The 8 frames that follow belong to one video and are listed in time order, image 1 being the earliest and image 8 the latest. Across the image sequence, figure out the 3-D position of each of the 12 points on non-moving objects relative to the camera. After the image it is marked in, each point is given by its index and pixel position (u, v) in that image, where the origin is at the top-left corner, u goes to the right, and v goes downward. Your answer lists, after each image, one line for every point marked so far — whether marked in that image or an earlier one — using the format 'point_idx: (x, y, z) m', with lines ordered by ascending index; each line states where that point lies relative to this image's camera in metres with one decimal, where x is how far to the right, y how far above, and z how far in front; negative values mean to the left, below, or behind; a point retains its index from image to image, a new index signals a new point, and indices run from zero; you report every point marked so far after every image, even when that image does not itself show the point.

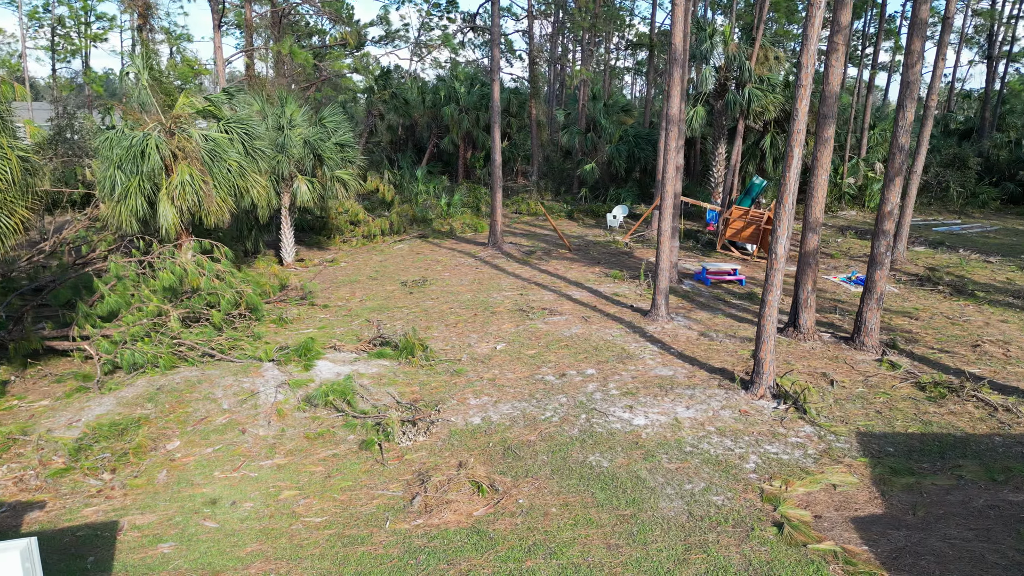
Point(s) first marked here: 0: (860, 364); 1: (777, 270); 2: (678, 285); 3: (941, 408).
0: (+2.7, -0.6, +8.4) m
1: (+1.7, +0.1, +7.1) m
2: (+2.0, 0.0, +12.6) m
3: (+2.8, -0.8, +7.1) m
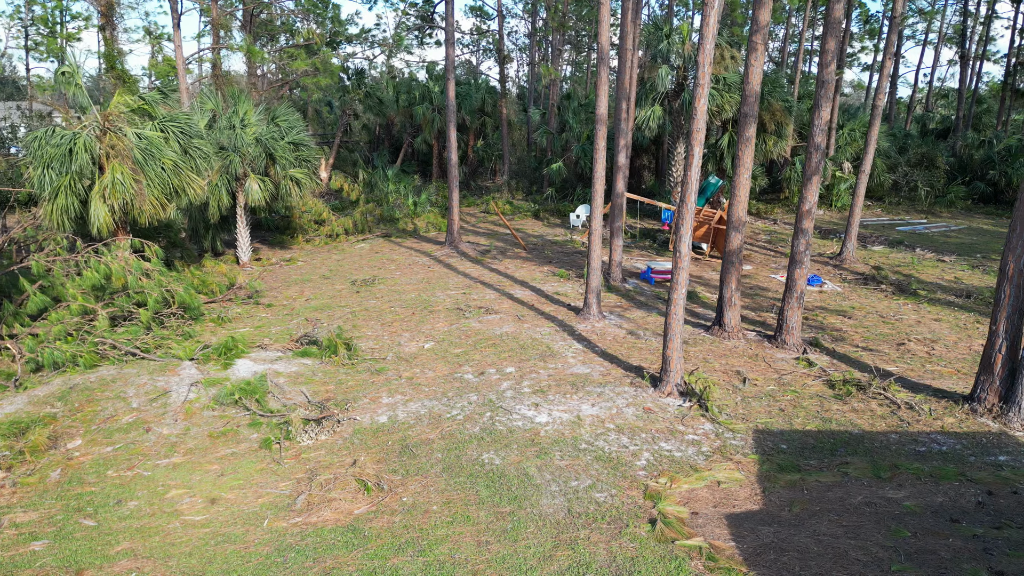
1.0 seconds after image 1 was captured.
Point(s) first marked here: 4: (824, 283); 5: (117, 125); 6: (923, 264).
0: (+2.0, -0.6, +8.4) m
1: (+1.1, +0.1, +7.1) m
2: (+1.3, +0.1, +12.6) m
3: (+2.2, -0.8, +7.1) m
4: (+3.8, 0.0, +13.1) m
5: (-3.8, +1.6, +10.4) m
6: (+5.9, +0.3, +15.6) m
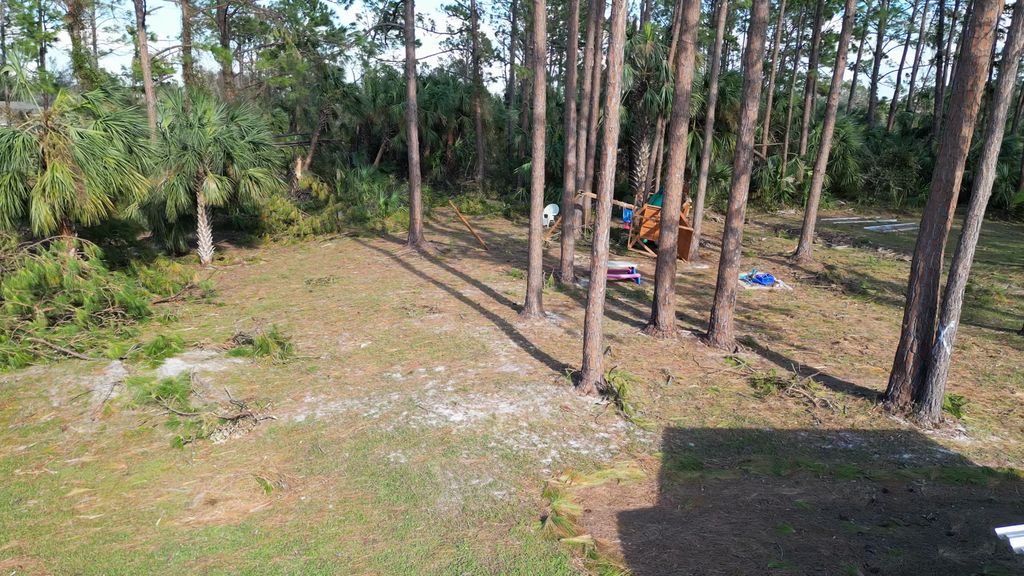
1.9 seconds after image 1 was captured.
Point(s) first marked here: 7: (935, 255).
0: (+1.5, -0.6, +8.4) m
1: (+0.6, +0.1, +7.1) m
2: (+0.7, +0.1, +12.6) m
3: (+1.6, -0.8, +7.1) m
4: (+3.2, +0.1, +13.1) m
5: (-4.4, +1.6, +10.4) m
6: (+5.3, +0.3, +15.6) m
7: (+2.5, +0.2, +6.5) m
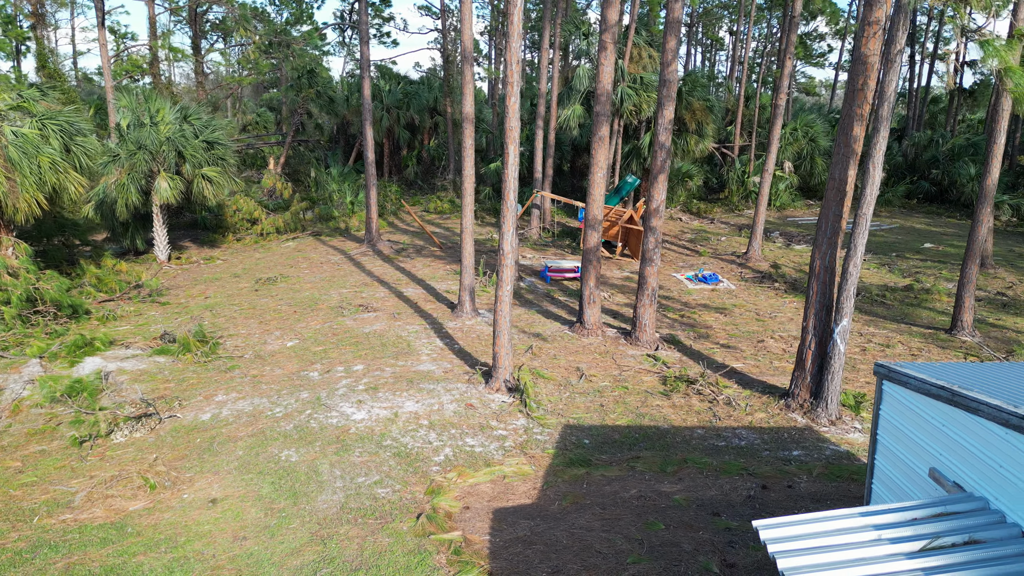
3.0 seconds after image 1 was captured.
0: (+0.9, -0.6, +8.4) m
1: (0.0, +0.2, +7.1) m
2: (+0.1, +0.1, +12.7) m
3: (+1.0, -0.7, +7.2) m
4: (+2.5, +0.1, +13.2) m
5: (-5.0, +1.6, +10.4) m
6: (+4.7, +0.4, +15.7) m
7: (+1.9, +0.2, +6.5) m
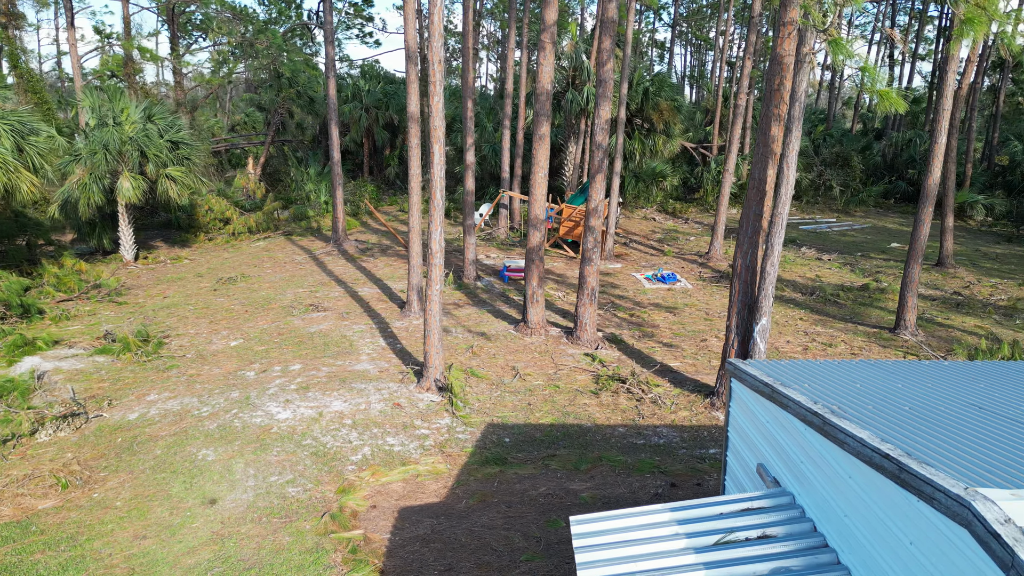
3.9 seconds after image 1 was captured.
0: (+0.4, -0.6, +8.4) m
1: (-0.5, +0.2, +7.2) m
2: (-0.4, +0.1, +12.7) m
3: (+0.5, -0.7, +7.2) m
4: (+2.0, +0.1, +13.2) m
5: (-5.5, +1.6, +10.3) m
6: (+4.1, +0.4, +15.7) m
7: (+1.4, +0.2, +6.6) m
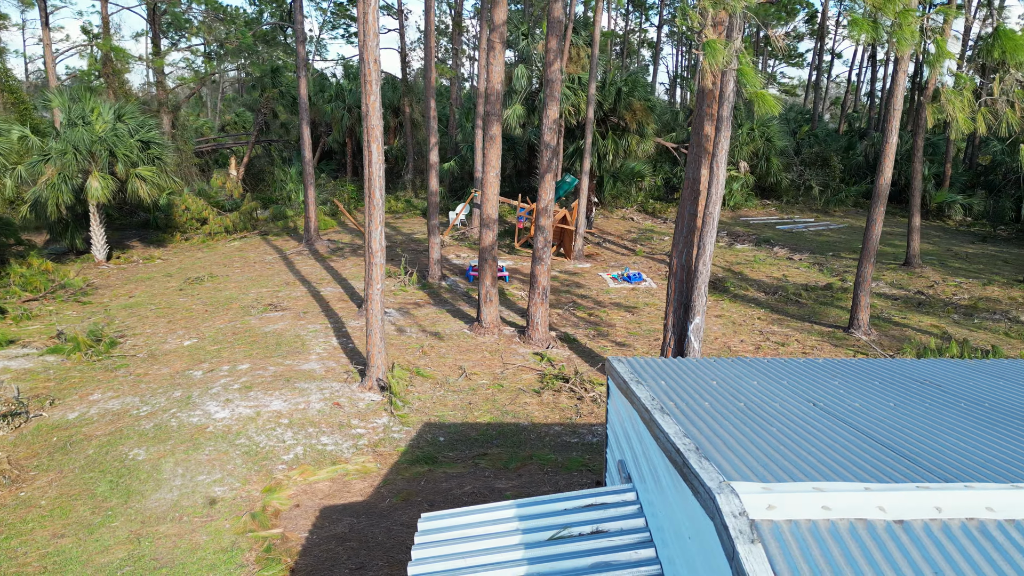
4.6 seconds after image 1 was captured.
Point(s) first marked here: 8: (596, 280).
0: (0.0, -0.6, +8.4) m
1: (-0.9, +0.2, +7.2) m
2: (-0.9, +0.1, +12.7) m
3: (+0.2, -0.7, +7.2) m
4: (+1.6, +0.1, +13.2) m
5: (-5.9, +1.6, +10.3) m
6: (+3.7, +0.4, +15.7) m
7: (+1.1, +0.2, +6.6) m
8: (+1.1, +0.1, +13.6) m
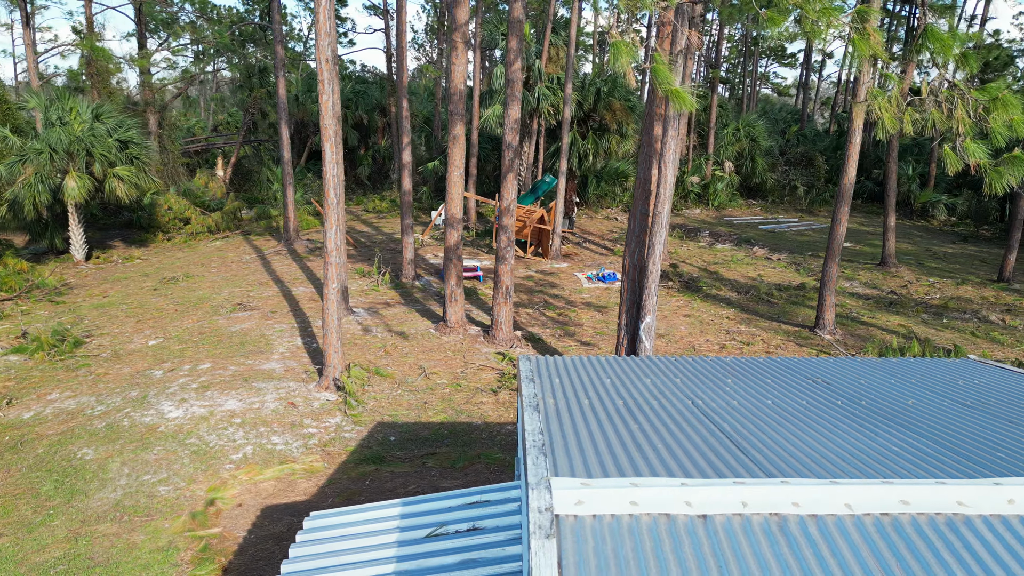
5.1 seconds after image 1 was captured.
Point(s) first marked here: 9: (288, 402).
0: (-0.3, -0.5, +8.5) m
1: (-1.2, +0.2, +7.2) m
2: (-1.2, +0.1, +12.7) m
3: (-0.1, -0.7, +7.2) m
4: (+1.3, +0.1, +13.2) m
5: (-6.2, +1.6, +10.3) m
6: (+3.4, +0.4, +15.8) m
7: (+0.8, +0.2, +6.6) m
8: (+0.7, +0.1, +13.6) m
9: (-1.5, -0.7, +7.0) m
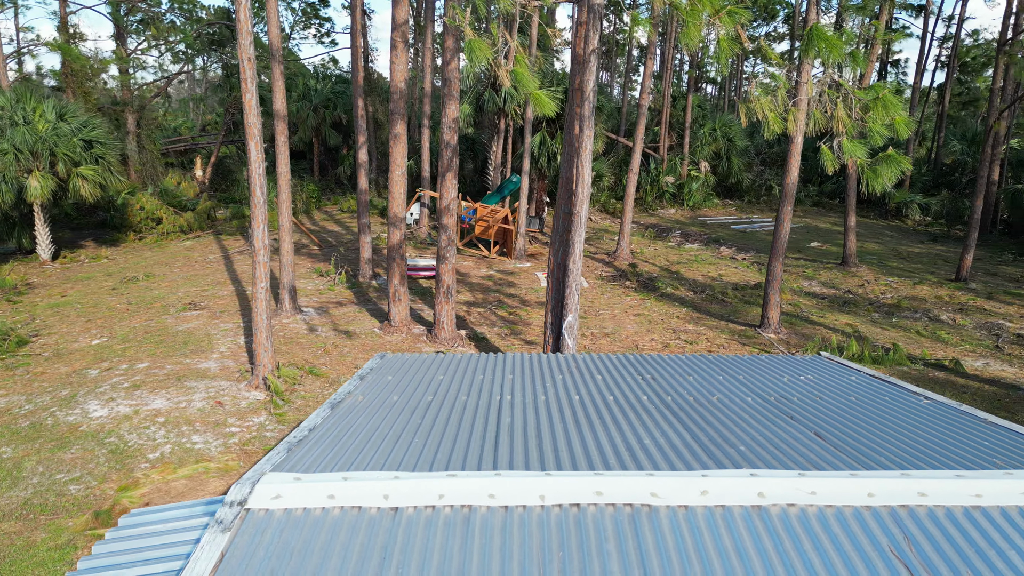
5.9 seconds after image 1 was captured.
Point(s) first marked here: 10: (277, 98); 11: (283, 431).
0: (-0.8, -0.5, +8.5) m
1: (-1.7, +0.2, +7.2) m
2: (-1.7, +0.1, +12.7) m
3: (-0.6, -0.7, +7.2) m
4: (+0.8, +0.1, +13.2) m
5: (-6.7, +1.6, +10.3) m
6: (+2.9, +0.4, +15.8) m
7: (+0.3, +0.2, +6.6) m
8: (+0.2, +0.1, +13.7) m
9: (-1.9, -0.7, +7.0) m
10: (-2.1, +1.7, +9.7) m
11: (-1.4, -0.9, +6.5) m
